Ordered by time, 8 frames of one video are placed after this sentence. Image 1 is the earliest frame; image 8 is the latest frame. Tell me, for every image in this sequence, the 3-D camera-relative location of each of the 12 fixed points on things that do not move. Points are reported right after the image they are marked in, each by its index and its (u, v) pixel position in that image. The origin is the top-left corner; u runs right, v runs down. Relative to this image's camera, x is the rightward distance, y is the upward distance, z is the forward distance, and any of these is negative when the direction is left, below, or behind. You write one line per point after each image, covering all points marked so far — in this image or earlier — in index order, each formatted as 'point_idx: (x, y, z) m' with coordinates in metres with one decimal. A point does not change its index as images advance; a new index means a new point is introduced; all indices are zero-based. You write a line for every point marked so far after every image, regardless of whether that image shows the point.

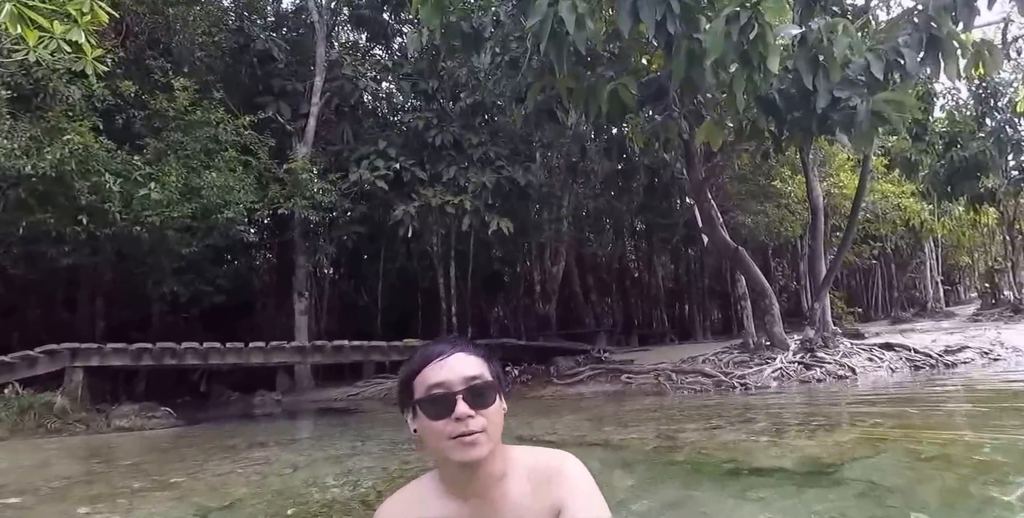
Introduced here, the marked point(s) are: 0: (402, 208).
0: (-1.6, +0.8, +9.8) m
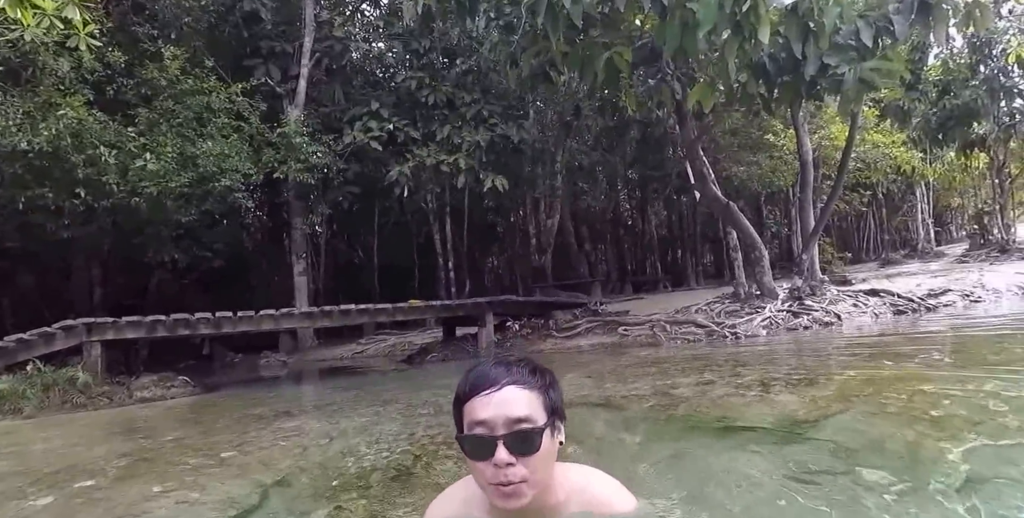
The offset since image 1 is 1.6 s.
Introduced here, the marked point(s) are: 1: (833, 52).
0: (-1.7, +1.3, +9.9) m
1: (+2.8, +1.8, +5.6) m
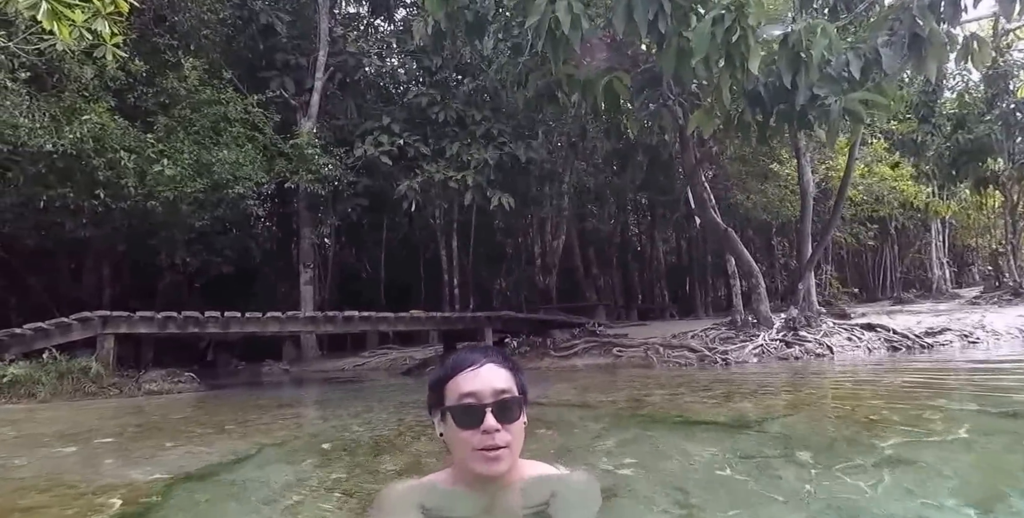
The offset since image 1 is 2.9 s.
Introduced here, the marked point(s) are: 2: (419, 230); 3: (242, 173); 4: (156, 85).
0: (-1.6, +1.2, +10.1) m
1: (+2.8, +1.6, +5.8) m
2: (-1.8, +0.5, +12.9) m
3: (-3.6, +1.2, +8.7) m
4: (-4.8, +2.4, +8.8) m
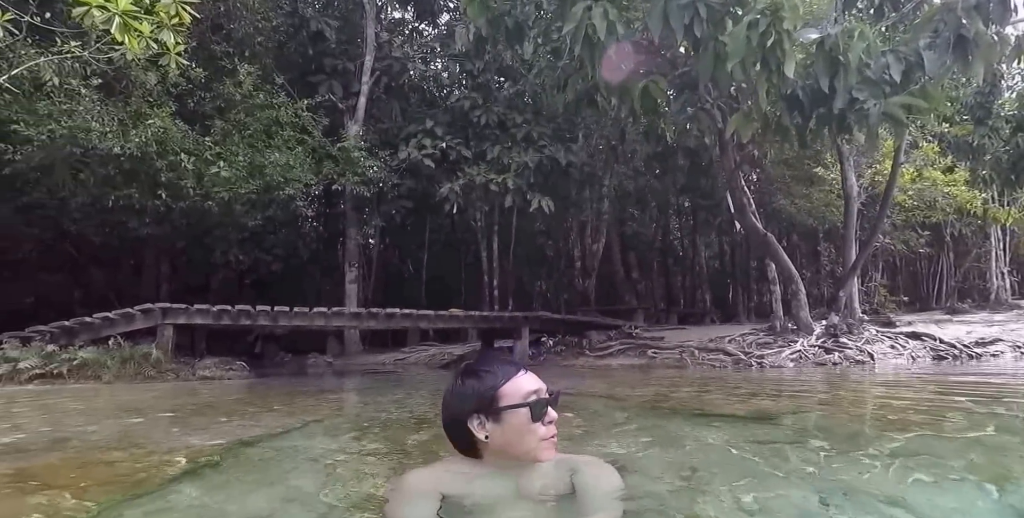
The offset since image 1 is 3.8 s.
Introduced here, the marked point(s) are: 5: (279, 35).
0: (-1.0, +1.2, +10.4) m
1: (+3.1, +1.5, +5.8) m
2: (-1.0, +0.5, +13.2) m
3: (-3.1, +1.2, +9.1) m
4: (-4.2, +2.4, +9.3) m
5: (-3.8, +3.6, +10.6) m
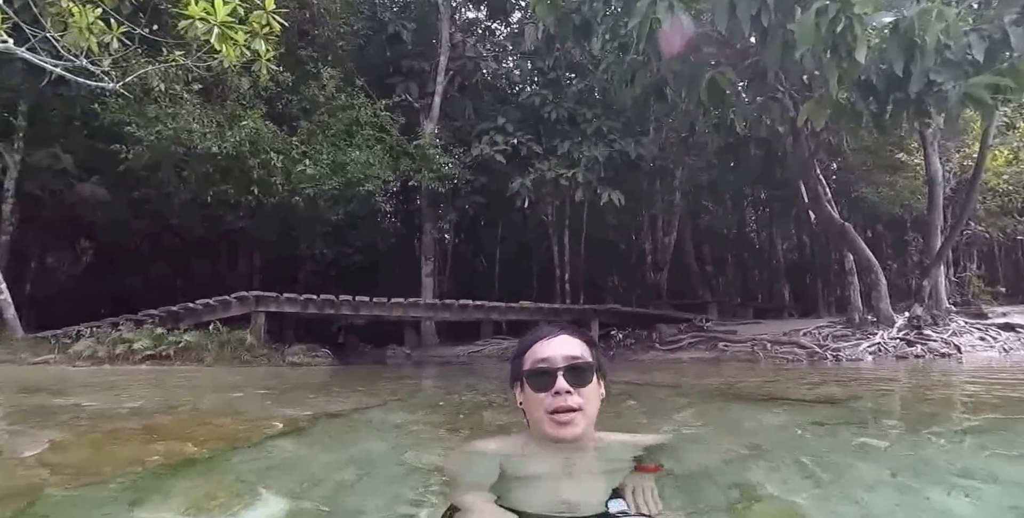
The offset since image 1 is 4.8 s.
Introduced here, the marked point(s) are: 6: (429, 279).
0: (+0.1, +1.3, +10.7) m
1: (+3.7, +1.6, +5.6) m
2: (+0.4, +0.7, +13.4) m
3: (-2.1, +1.3, +9.6) m
4: (-3.2, +2.5, +9.9) m
5: (-2.7, +3.8, +11.1) m
6: (-1.5, -0.3, +11.6) m
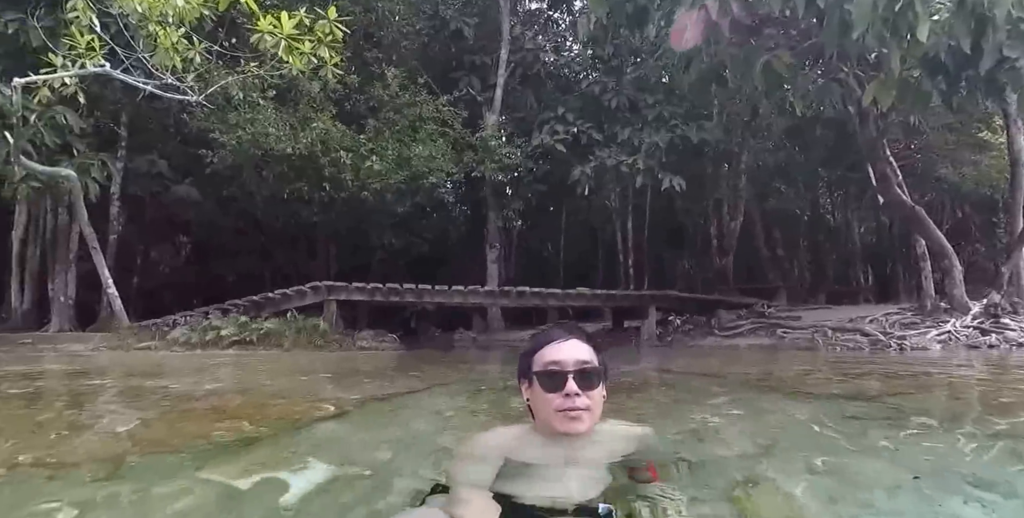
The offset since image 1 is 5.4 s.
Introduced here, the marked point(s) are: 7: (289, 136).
0: (+1.1, +1.5, +10.8) m
1: (+4.1, +1.8, +5.4) m
2: (+1.7, +0.9, +13.5) m
3: (-1.2, +1.5, +10.0) m
4: (-2.3, +2.7, +10.4) m
5: (-1.7, +3.9, +11.6) m
6: (-0.4, -0.1, +11.9) m
7: (-3.0, +1.7, +8.8) m
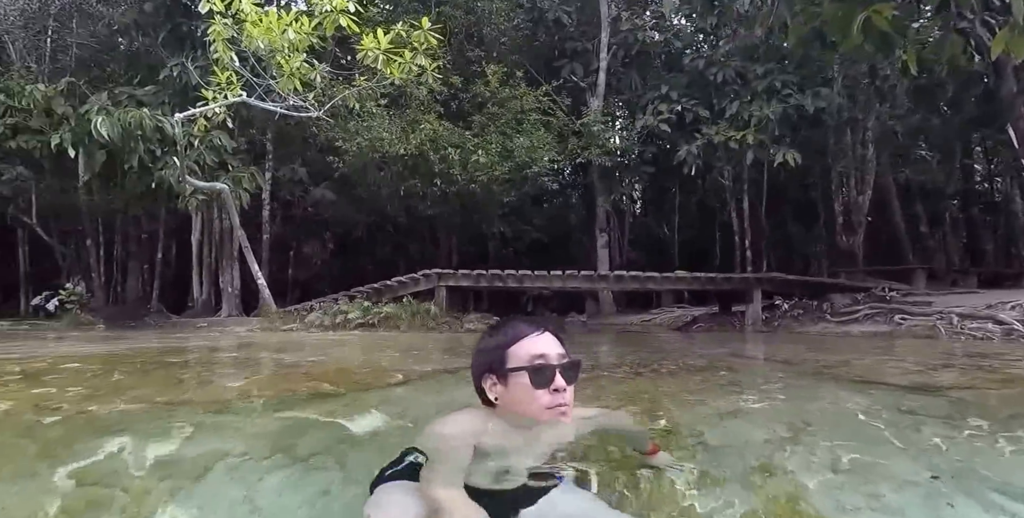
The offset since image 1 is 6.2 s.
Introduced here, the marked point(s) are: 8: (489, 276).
0: (+2.8, +1.8, +10.6) m
1: (+4.3, +1.9, +4.5) m
2: (+4.2, +1.3, +13.0) m
3: (+0.4, +1.7, +10.4) m
4: (-0.6, +2.9, +11.1) m
5: (+0.3, +4.2, +11.9) m
6: (+1.7, +0.2, +12.1) m
7: (-1.7, +1.8, +9.7) m
8: (-0.4, -0.3, +9.8) m
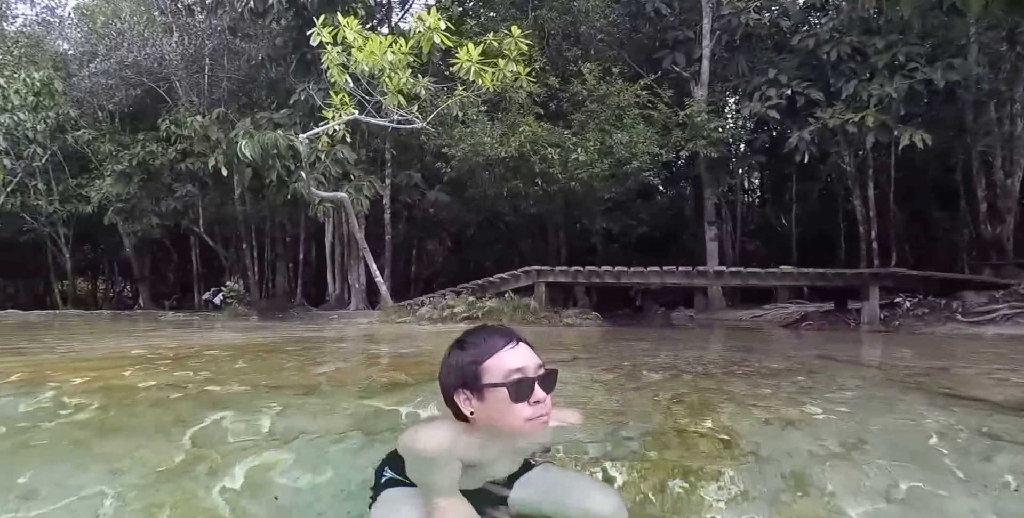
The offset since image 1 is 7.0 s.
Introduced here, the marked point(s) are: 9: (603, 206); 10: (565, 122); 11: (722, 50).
0: (+4.4, +1.9, +9.8) m
1: (+4.2, +1.9, +3.6) m
2: (+6.3, +1.5, +11.9) m
3: (+2.0, +1.7, +10.3) m
4: (+1.2, +2.9, +11.2) m
5: (+2.2, +4.3, +11.8) m
6: (+3.8, +0.3, +11.6) m
7: (-0.2, +1.8, +10.2) m
8: (+1.2, -0.2, +10.0) m
9: (+2.0, +1.0, +12.2) m
10: (+1.1, +2.4, +11.3) m
11: (+4.3, +4.0, +12.1) m
